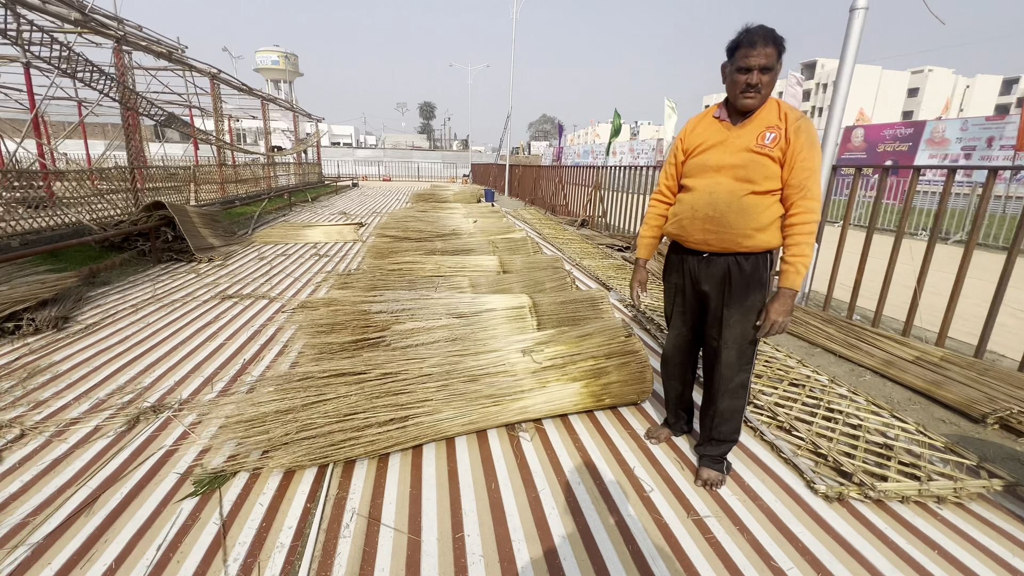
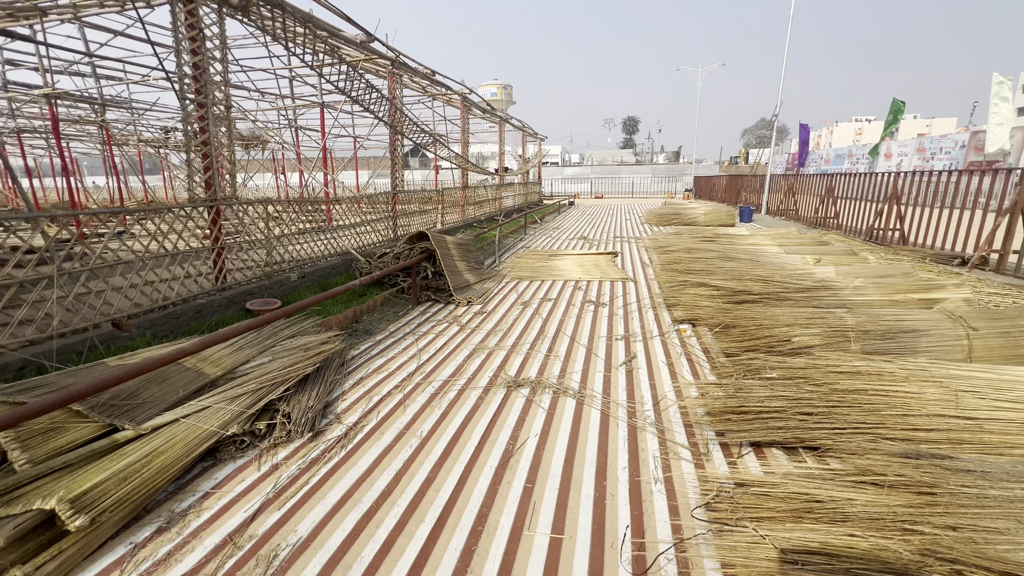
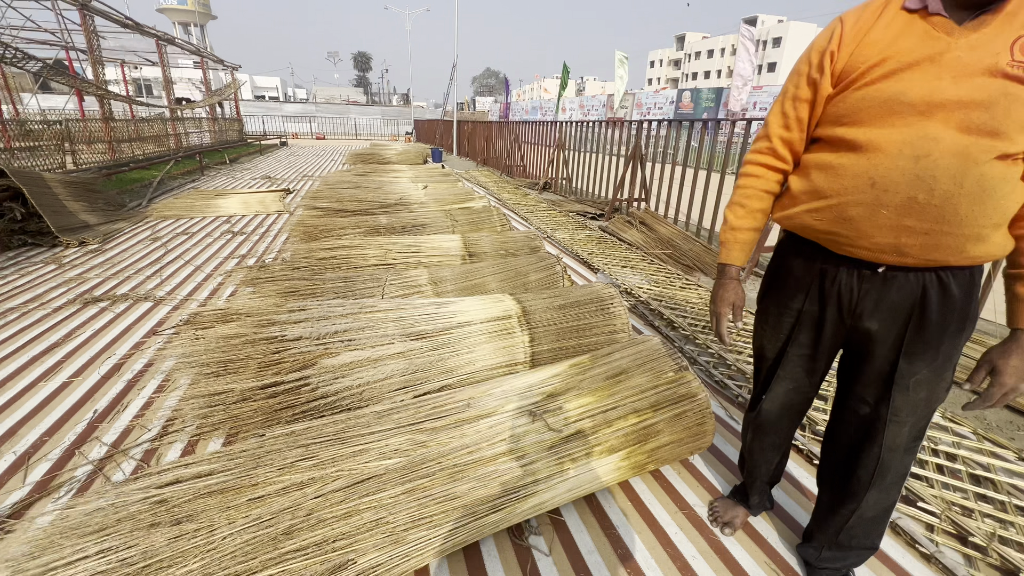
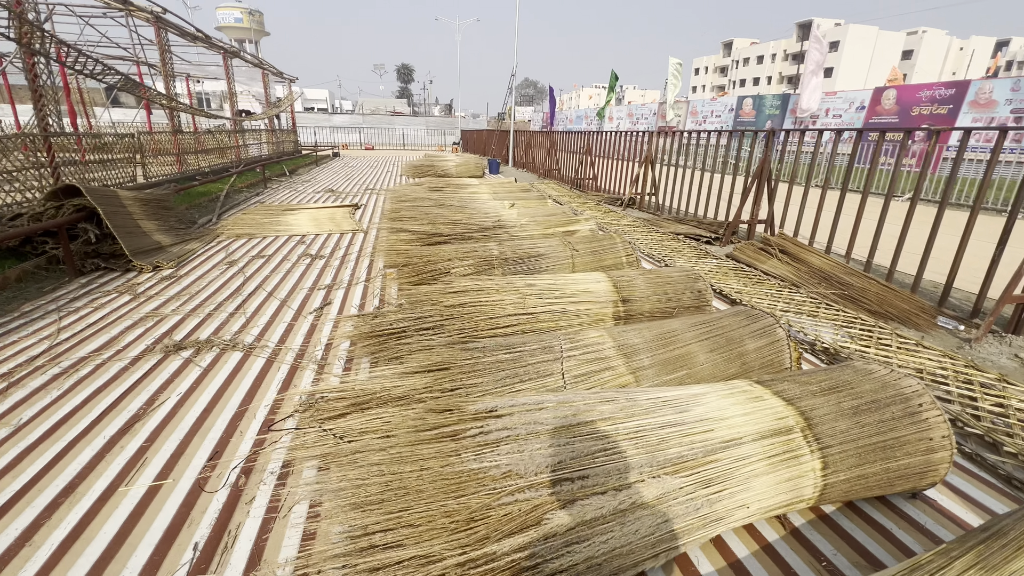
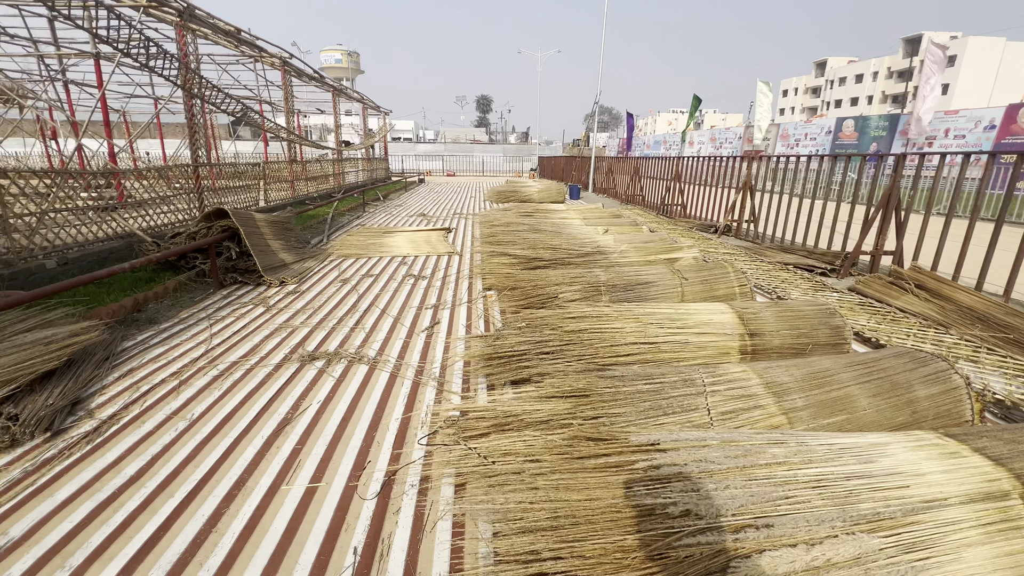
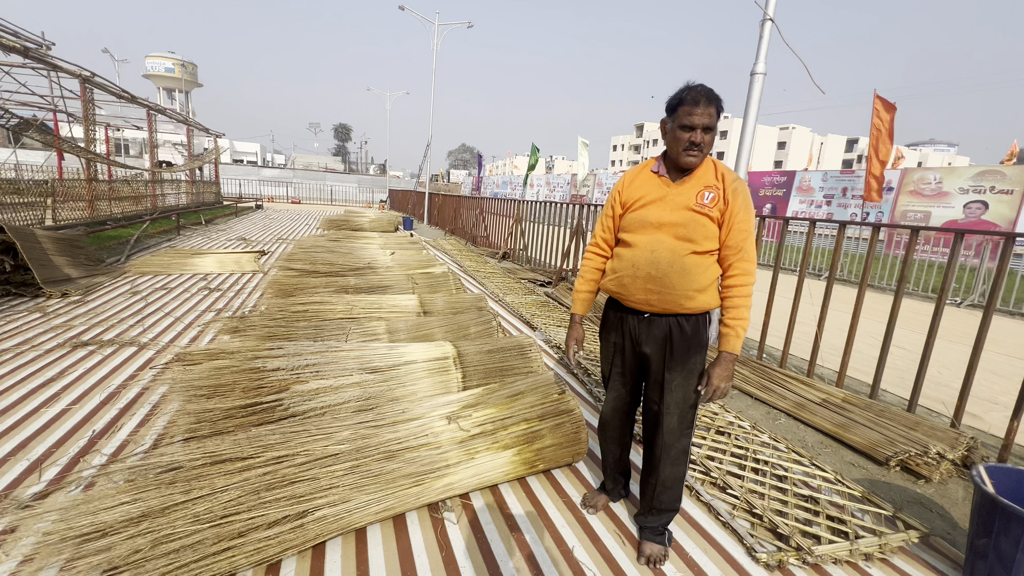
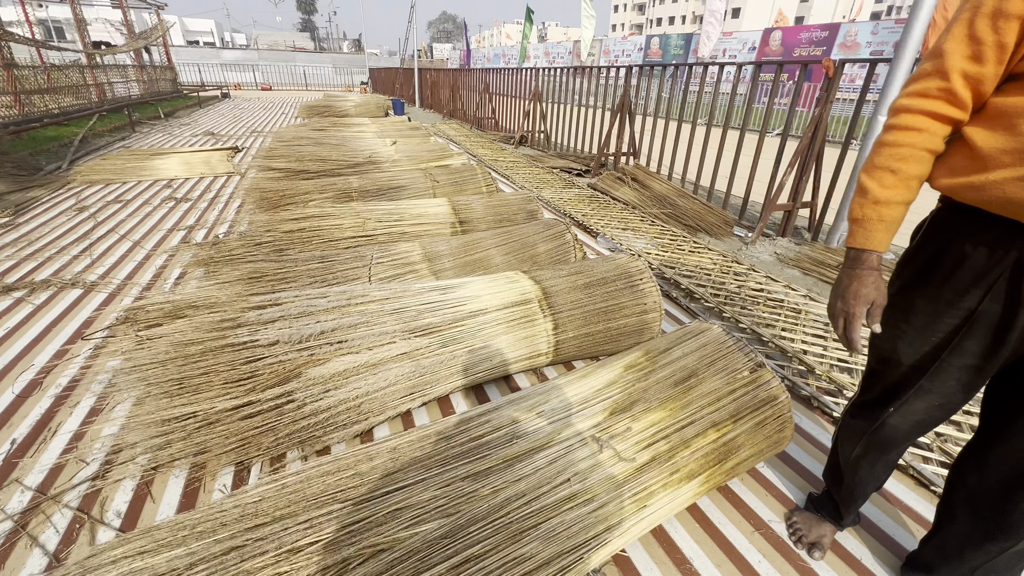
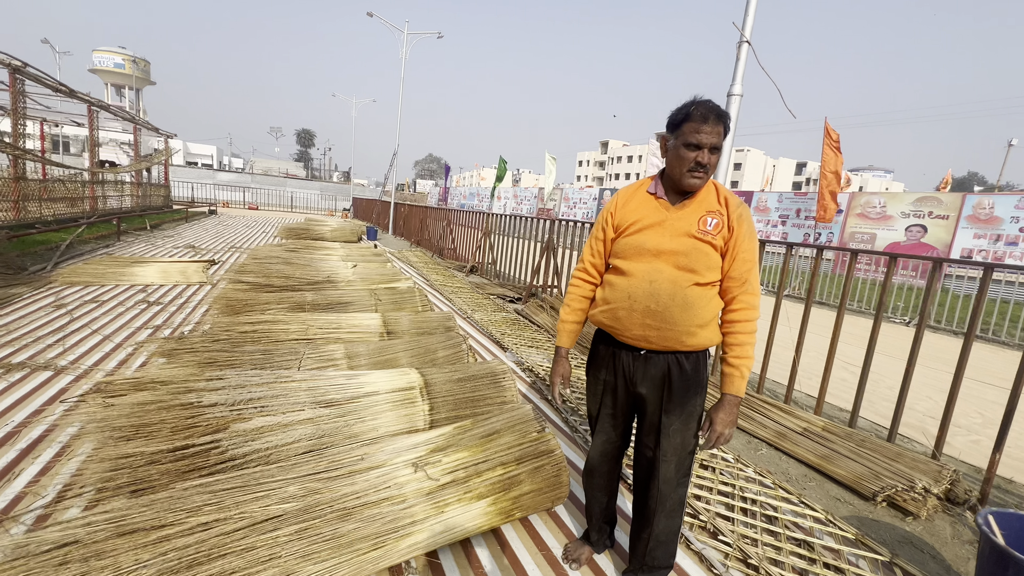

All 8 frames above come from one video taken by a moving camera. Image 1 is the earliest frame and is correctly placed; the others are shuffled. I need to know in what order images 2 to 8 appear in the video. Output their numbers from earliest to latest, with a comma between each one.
6, 8, 3, 7, 4, 5, 2
